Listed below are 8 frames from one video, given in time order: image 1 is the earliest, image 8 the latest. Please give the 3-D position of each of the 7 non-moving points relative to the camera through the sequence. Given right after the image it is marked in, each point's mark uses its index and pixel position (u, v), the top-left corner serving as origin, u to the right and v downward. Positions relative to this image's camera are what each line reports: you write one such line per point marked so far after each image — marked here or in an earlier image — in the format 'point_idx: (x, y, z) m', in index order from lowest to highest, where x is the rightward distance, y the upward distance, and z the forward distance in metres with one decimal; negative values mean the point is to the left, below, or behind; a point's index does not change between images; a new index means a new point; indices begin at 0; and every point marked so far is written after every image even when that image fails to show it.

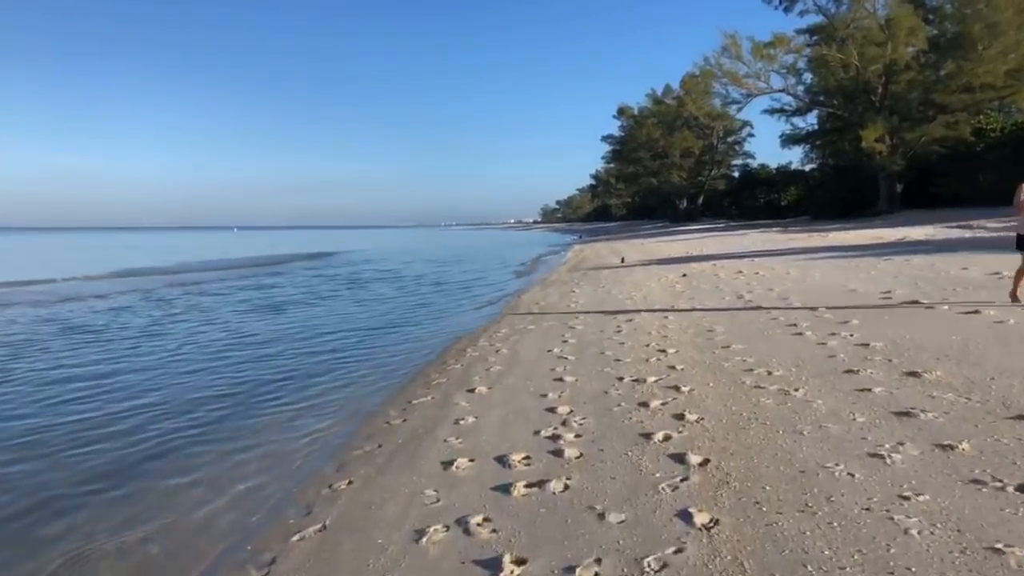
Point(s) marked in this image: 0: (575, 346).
0: (+0.7, -0.6, +8.3) m
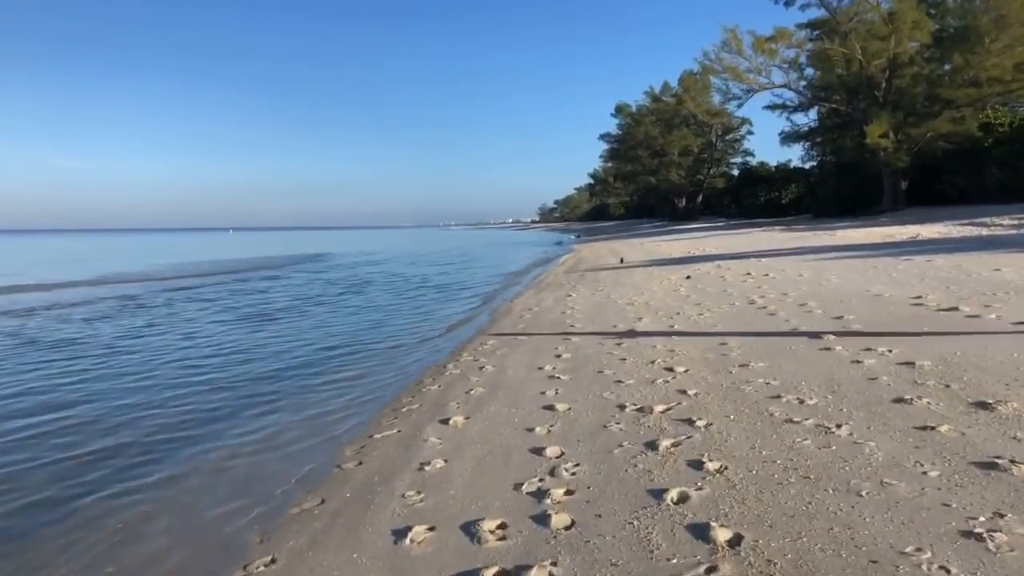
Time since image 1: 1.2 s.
0: (+0.5, -0.7, +7.3) m
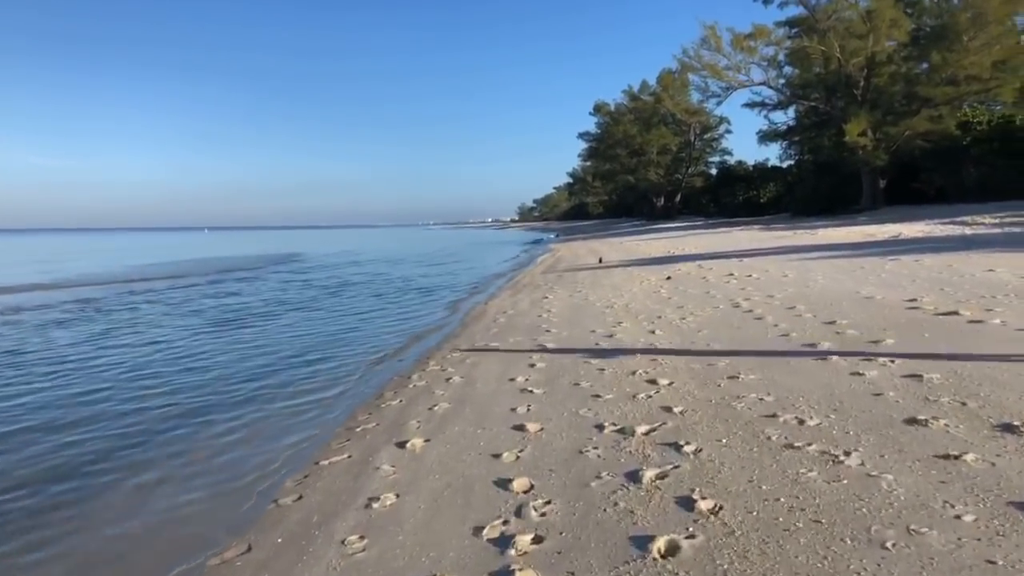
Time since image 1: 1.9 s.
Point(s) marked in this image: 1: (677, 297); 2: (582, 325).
0: (+0.3, -0.7, +6.7) m
1: (+2.4, -0.1, +11.5) m
2: (+0.8, -0.4, +9.8) m
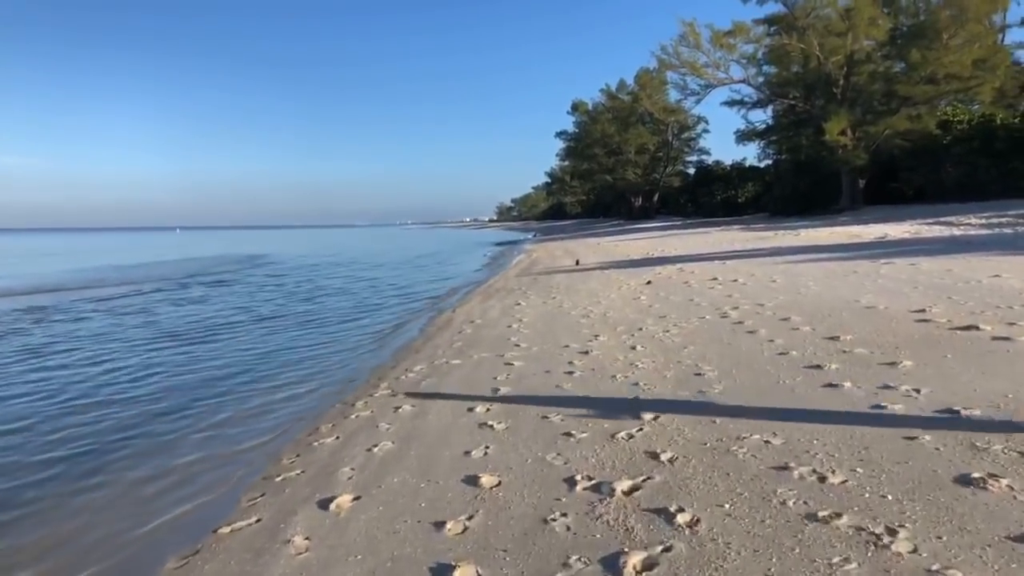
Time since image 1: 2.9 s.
0: (0.0, -0.8, +5.8) m
1: (+1.9, -0.2, +10.6) m
2: (+0.5, -0.5, +8.8) m
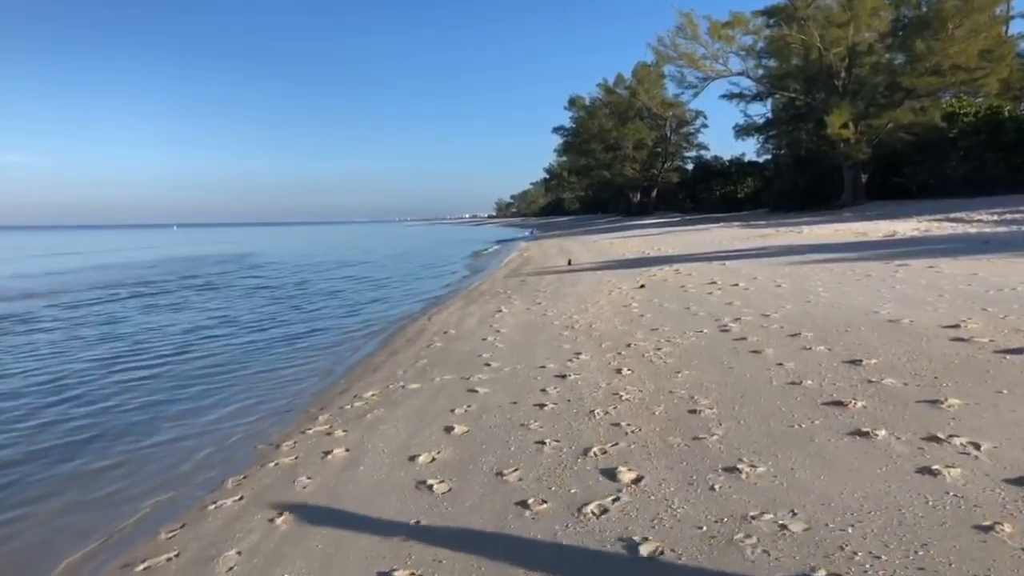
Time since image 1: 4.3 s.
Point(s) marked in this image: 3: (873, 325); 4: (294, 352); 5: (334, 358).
0: (-0.3, -1.0, +4.7) m
1: (+1.7, -0.3, +9.5) m
2: (+0.2, -0.6, +7.8) m
3: (+3.2, -0.3, +7.1) m
4: (-3.0, -0.9, +11.1) m
5: (-2.2, -0.9, +9.9) m
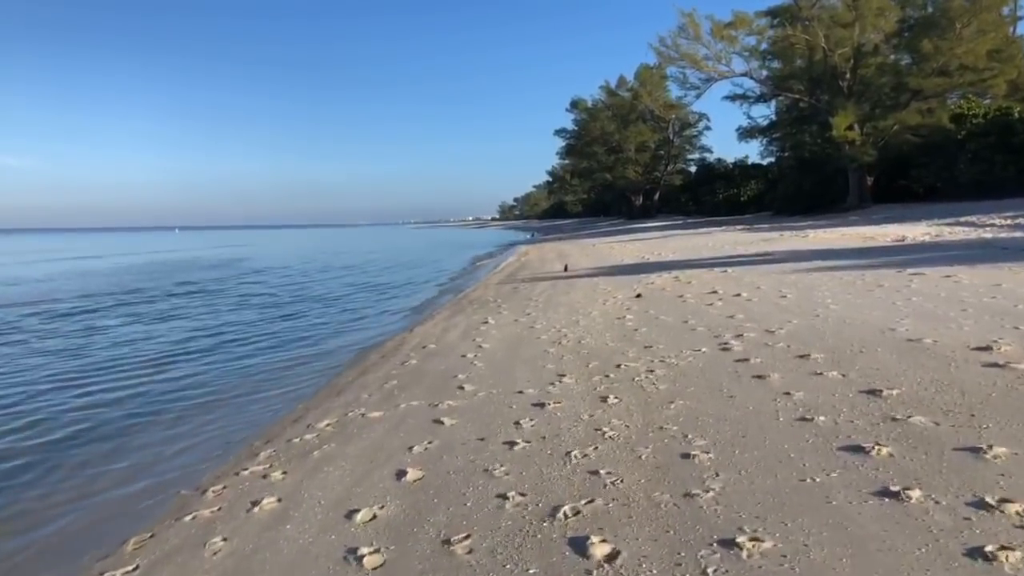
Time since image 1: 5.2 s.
0: (-0.5, -1.1, +3.9) m
1: (+1.5, -0.5, +8.8) m
2: (0.0, -0.8, +7.0) m
3: (+3.0, -0.5, +6.4) m
4: (-3.2, -1.0, +10.4) m
5: (-2.4, -1.0, +9.2) m
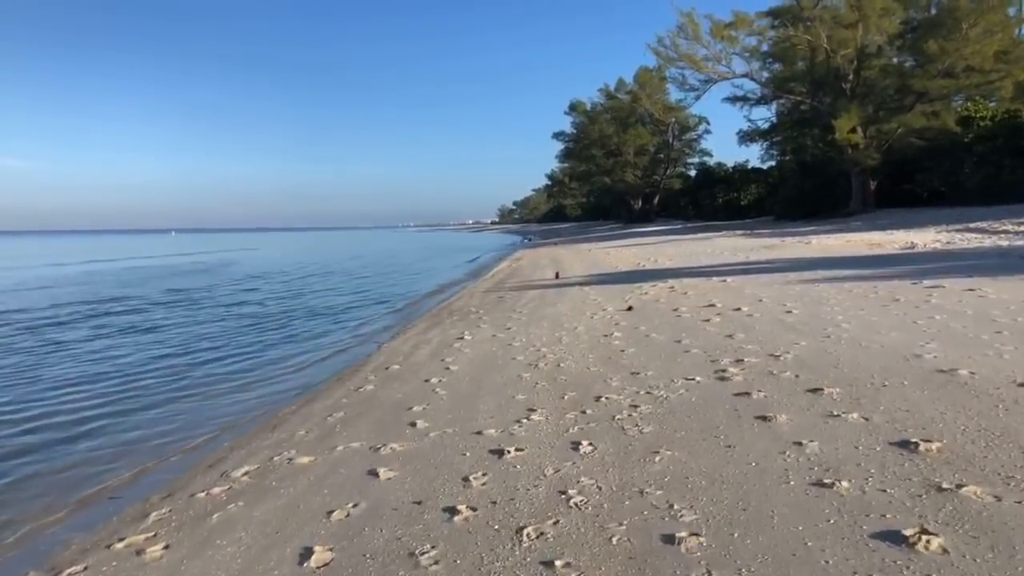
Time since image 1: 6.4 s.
0: (-0.8, -1.2, +2.9) m
1: (+1.2, -0.6, +7.8) m
2: (-0.3, -0.9, +6.0) m
3: (+2.7, -0.6, +5.4) m
4: (-3.5, -1.2, +9.4) m
5: (-2.7, -1.1, +8.2) m
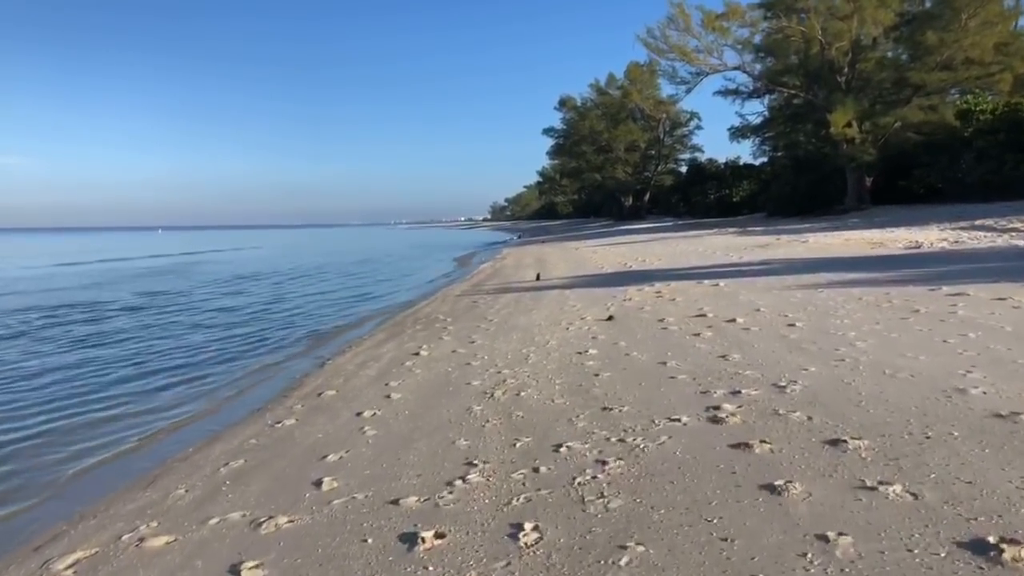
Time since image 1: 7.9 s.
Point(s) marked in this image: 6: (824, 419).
0: (-1.1, -1.3, +1.6) m
1: (+0.8, -0.7, +6.5) m
2: (-0.7, -1.0, +4.7) m
3: (+2.4, -0.7, +4.1) m
4: (-3.9, -1.3, +8.1) m
5: (-3.0, -1.2, +6.9) m
6: (+1.8, -0.7, +4.6) m
